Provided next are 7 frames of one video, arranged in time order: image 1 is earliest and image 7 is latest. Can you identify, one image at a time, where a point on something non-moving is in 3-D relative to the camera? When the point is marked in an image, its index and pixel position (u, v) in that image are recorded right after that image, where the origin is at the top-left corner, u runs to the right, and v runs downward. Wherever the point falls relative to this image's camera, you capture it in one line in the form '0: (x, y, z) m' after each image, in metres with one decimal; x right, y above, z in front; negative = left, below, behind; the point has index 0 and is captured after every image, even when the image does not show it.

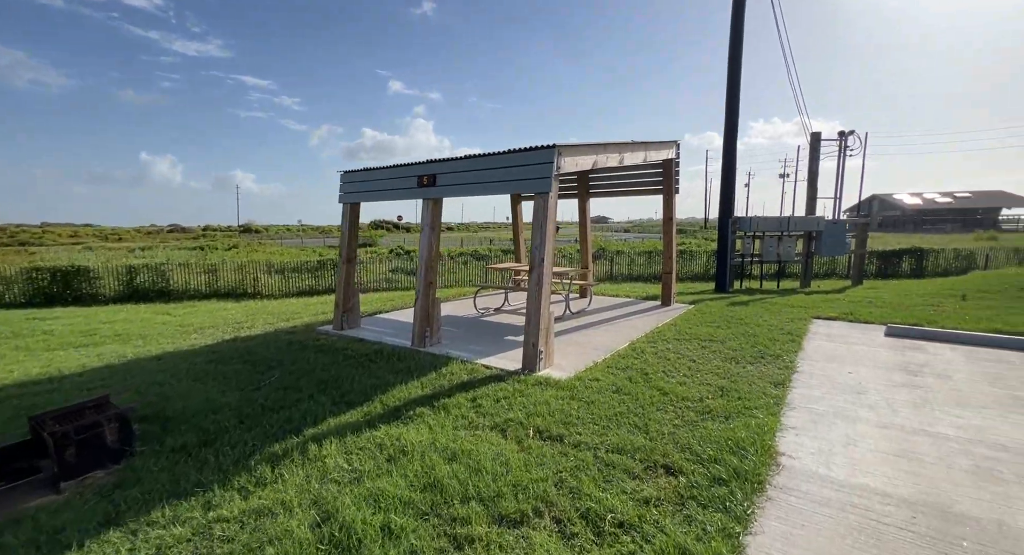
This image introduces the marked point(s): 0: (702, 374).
0: (+1.8, -0.9, +4.9) m
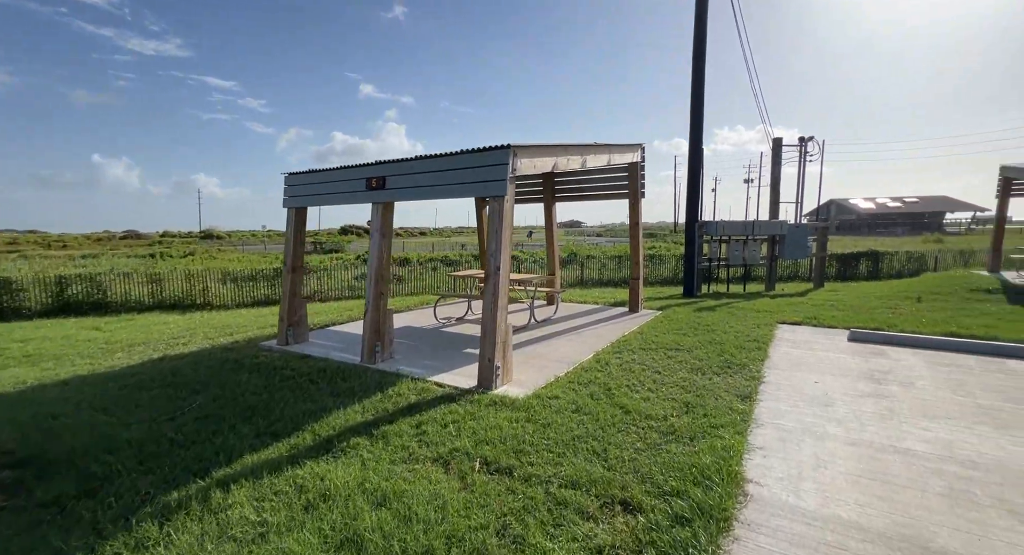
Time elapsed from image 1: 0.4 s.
0: (+1.4, -1.0, +4.7) m
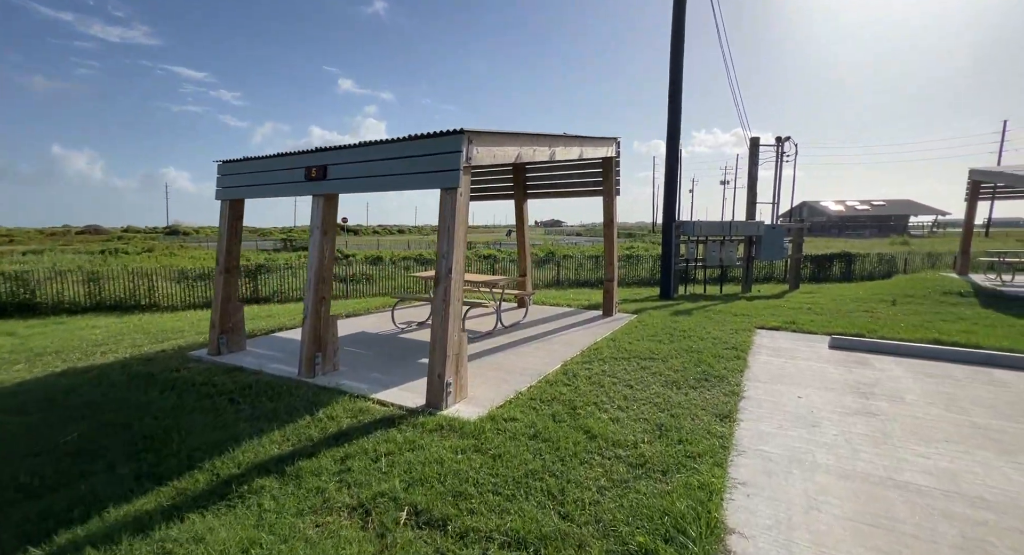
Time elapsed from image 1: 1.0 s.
0: (+1.0, -1.0, +4.2) m
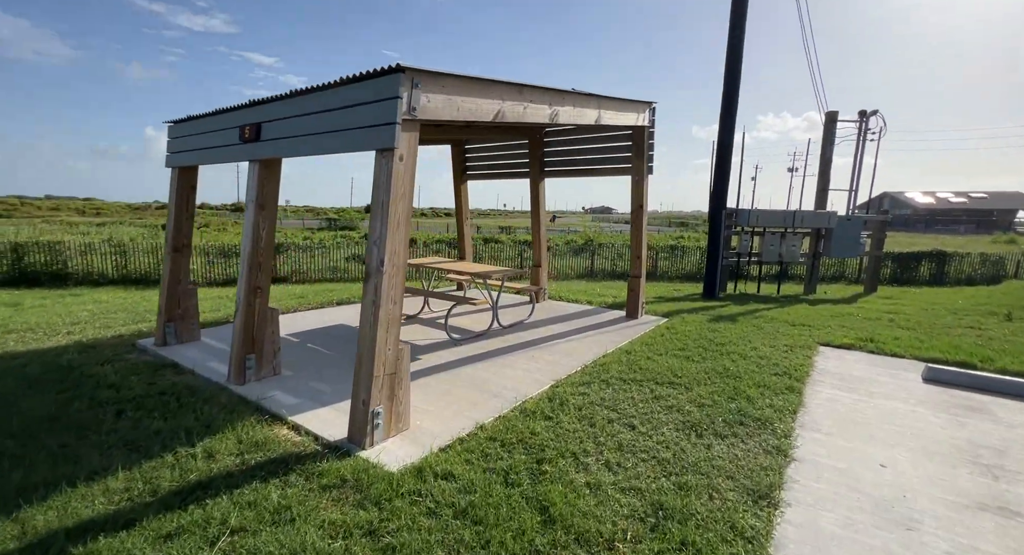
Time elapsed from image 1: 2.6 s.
0: (+0.7, -1.1, +2.9) m
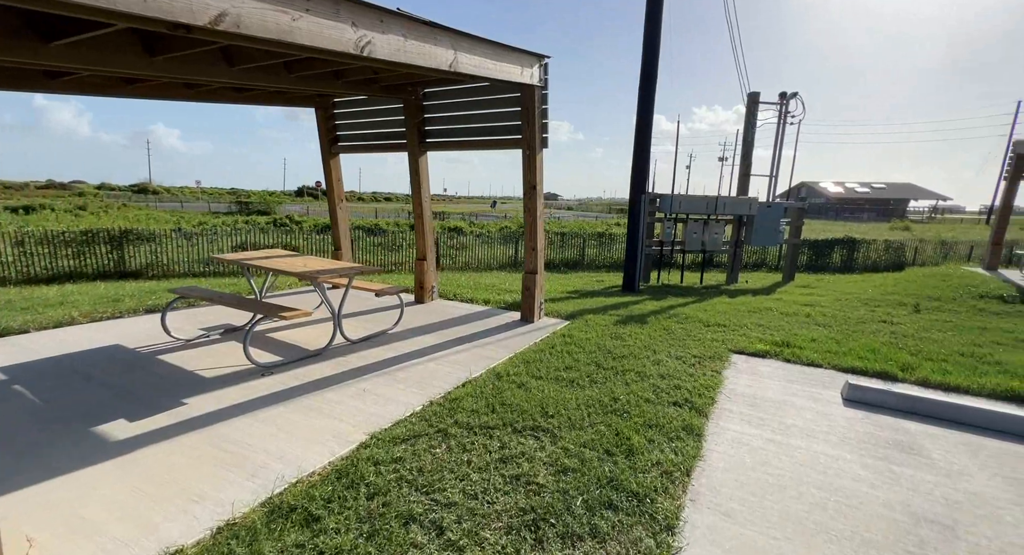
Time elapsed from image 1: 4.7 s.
0: (-0.4, -1.2, +1.7) m
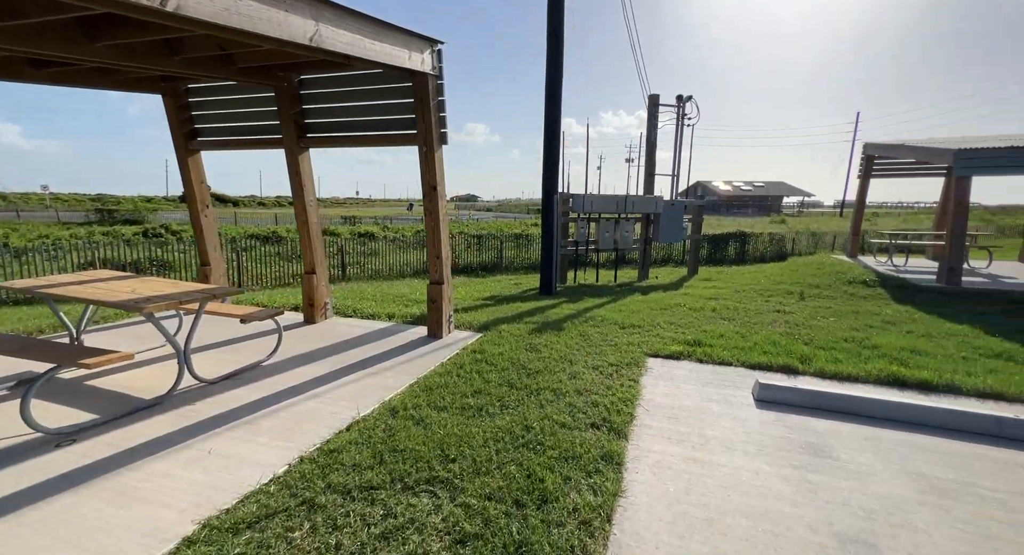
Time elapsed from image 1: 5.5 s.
0: (-0.7, -1.3, +1.0) m
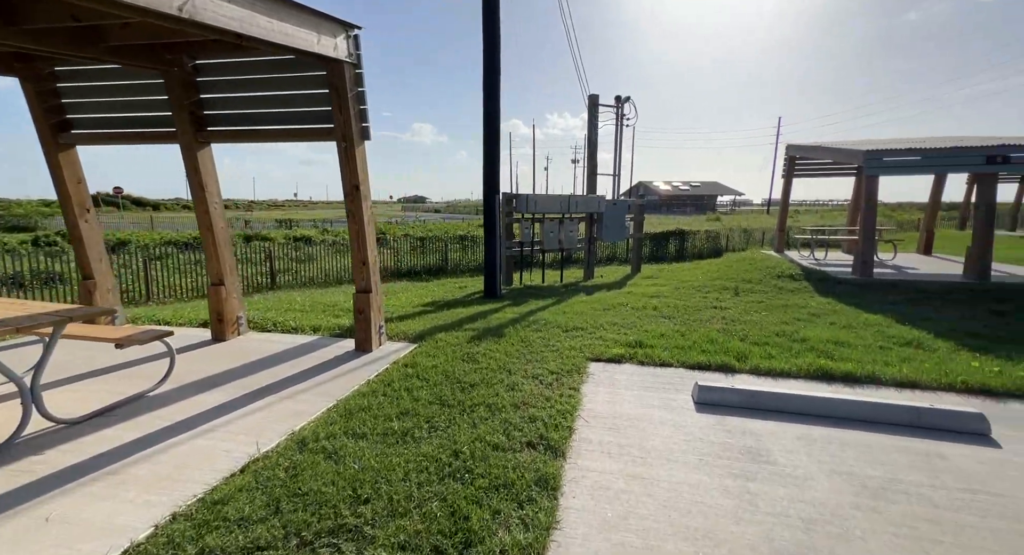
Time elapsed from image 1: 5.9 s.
0: (-0.9, -1.4, +0.6) m
